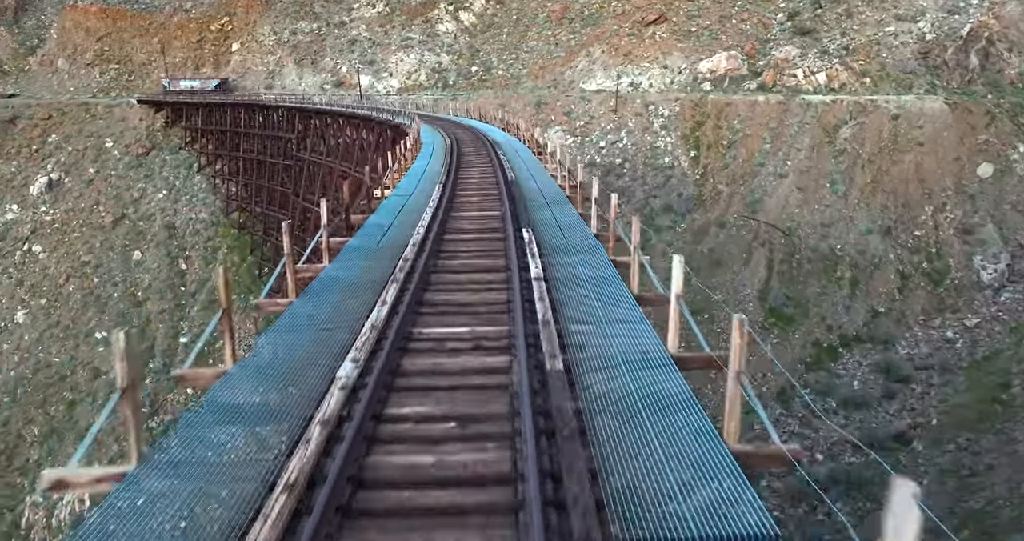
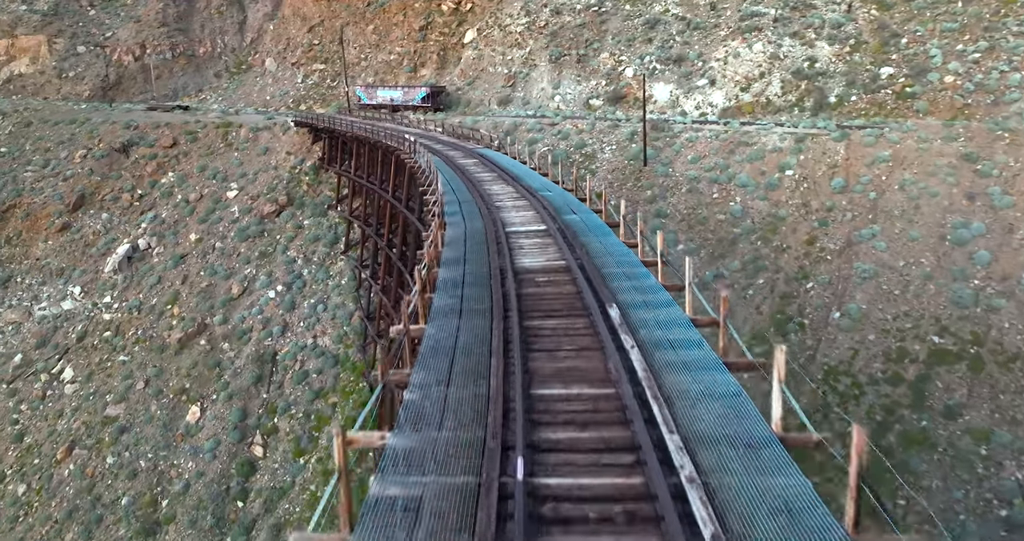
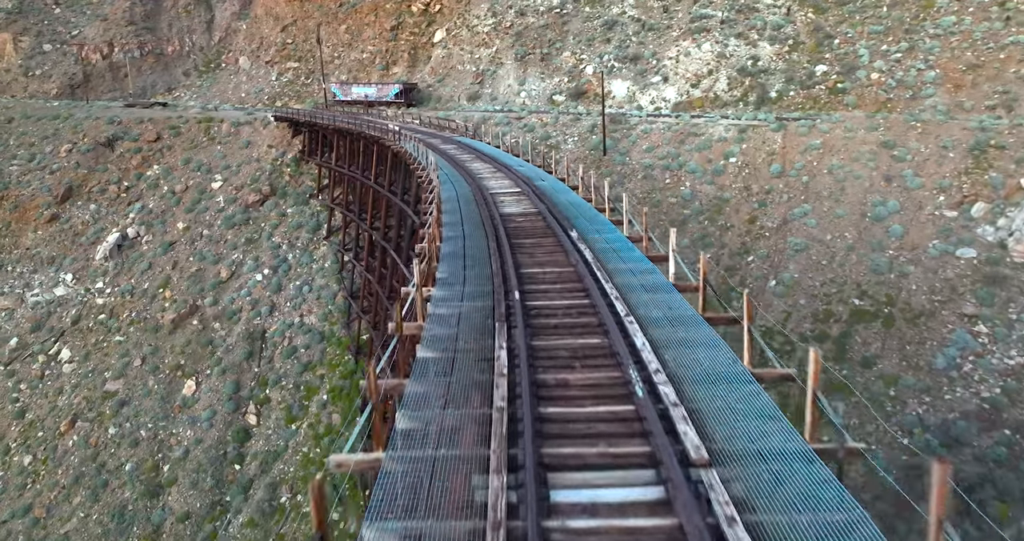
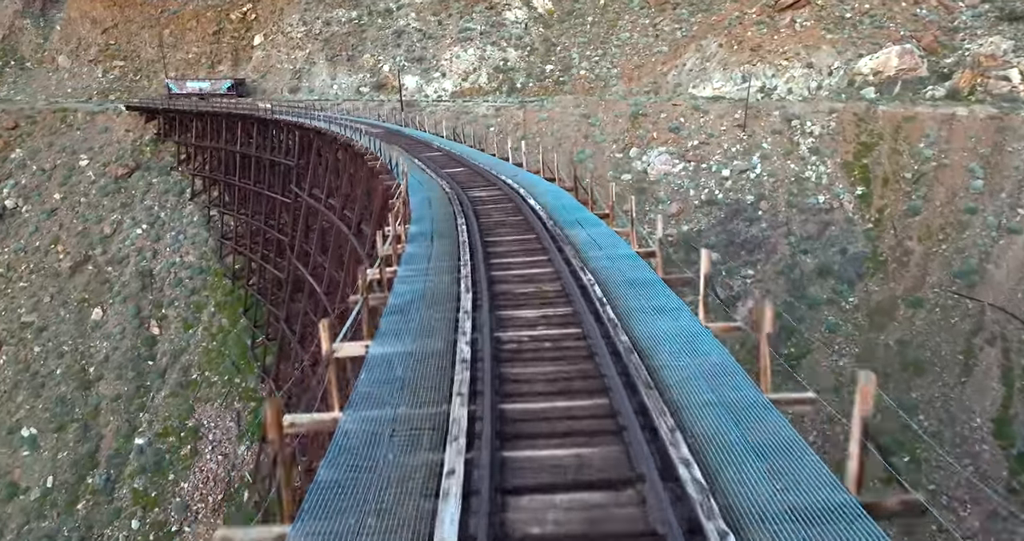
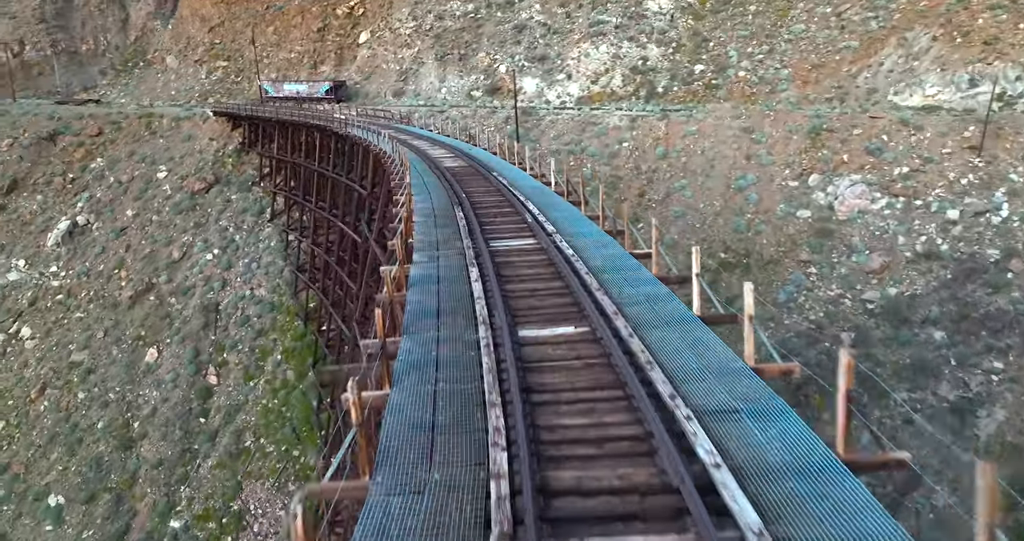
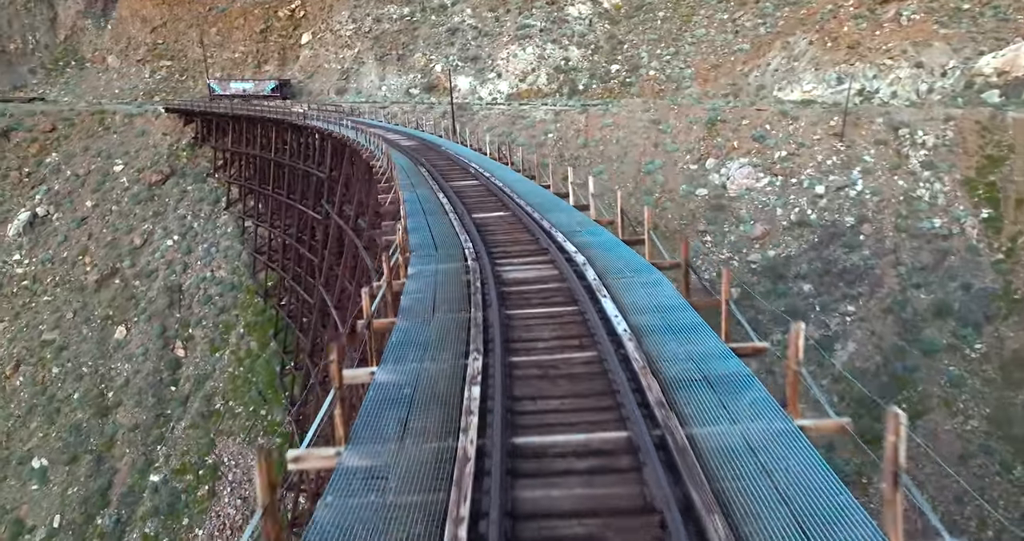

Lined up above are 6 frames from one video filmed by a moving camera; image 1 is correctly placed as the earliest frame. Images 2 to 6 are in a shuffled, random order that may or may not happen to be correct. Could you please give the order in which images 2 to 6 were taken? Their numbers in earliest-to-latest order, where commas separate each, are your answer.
4, 6, 5, 3, 2
